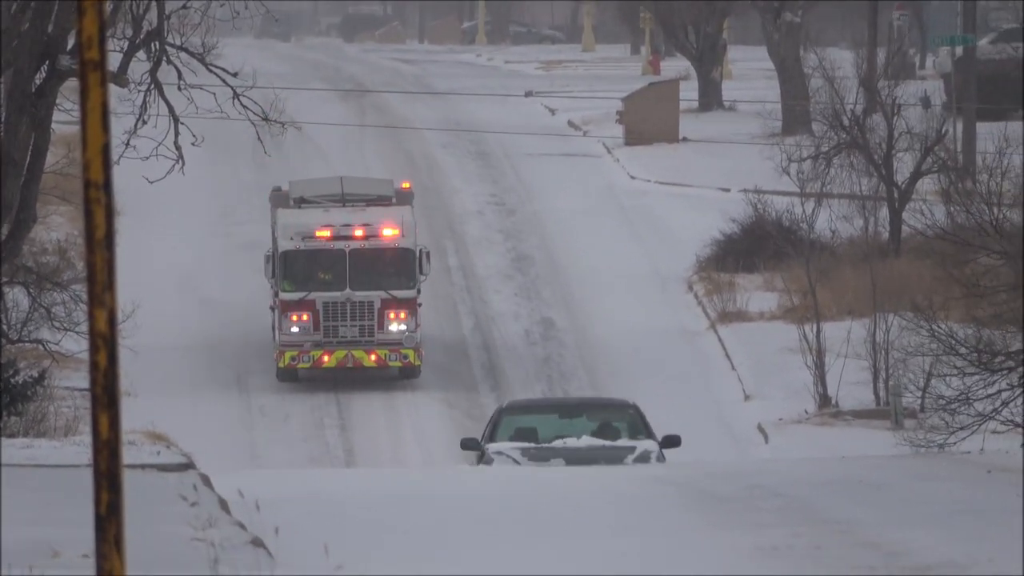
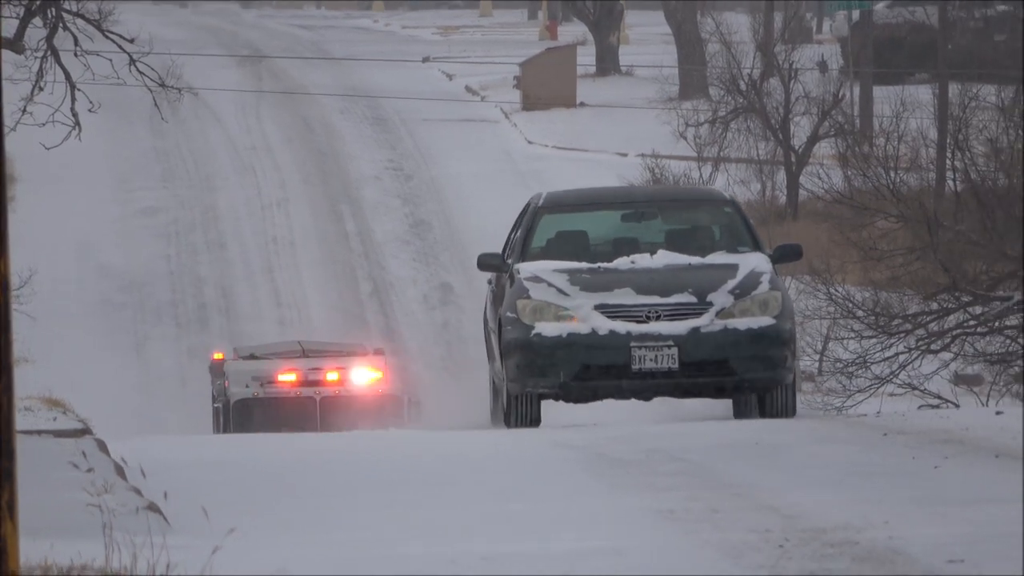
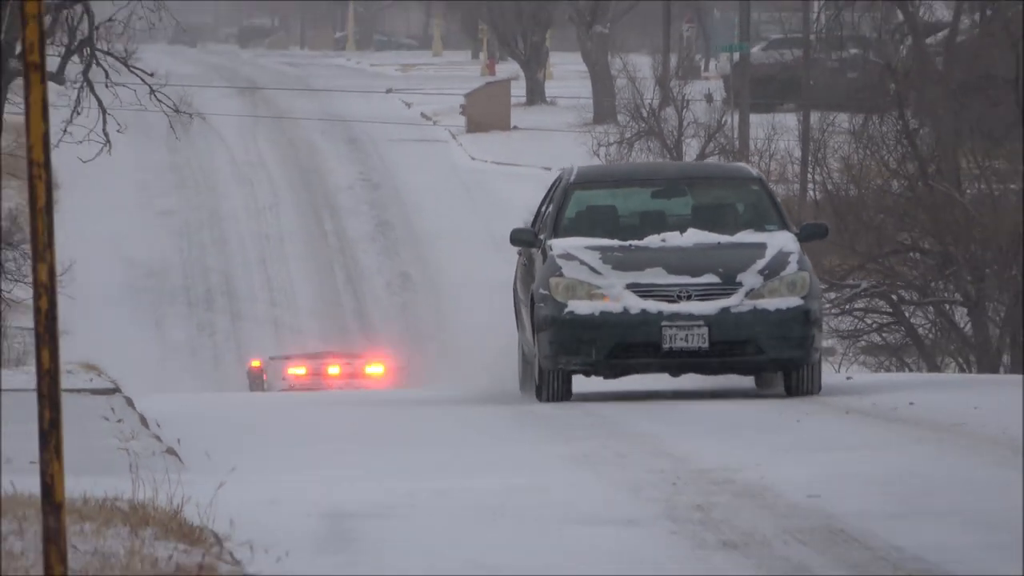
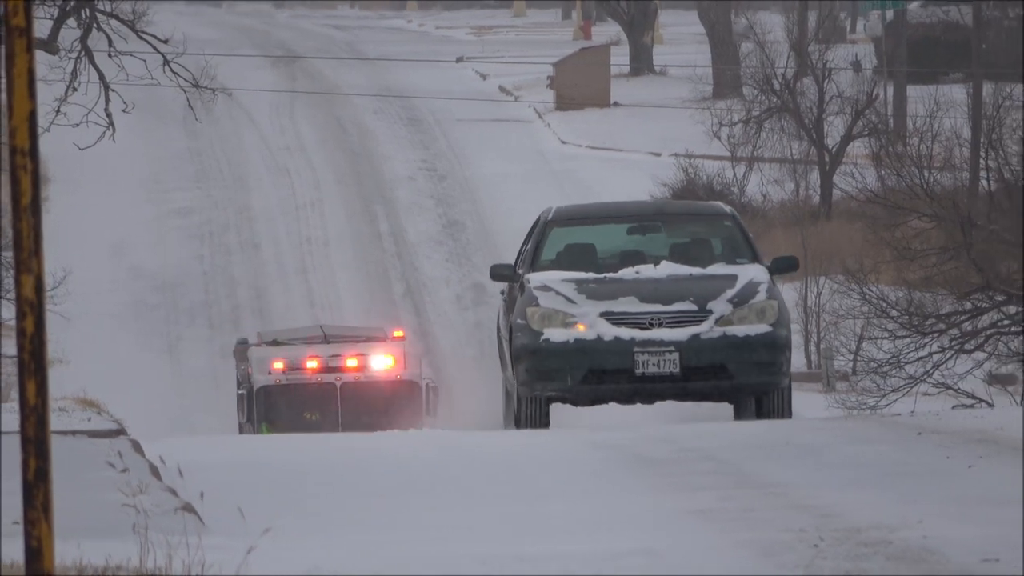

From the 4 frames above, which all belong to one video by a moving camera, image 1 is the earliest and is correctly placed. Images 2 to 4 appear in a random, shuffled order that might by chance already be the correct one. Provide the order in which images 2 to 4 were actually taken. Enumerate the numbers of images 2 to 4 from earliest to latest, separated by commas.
4, 2, 3
